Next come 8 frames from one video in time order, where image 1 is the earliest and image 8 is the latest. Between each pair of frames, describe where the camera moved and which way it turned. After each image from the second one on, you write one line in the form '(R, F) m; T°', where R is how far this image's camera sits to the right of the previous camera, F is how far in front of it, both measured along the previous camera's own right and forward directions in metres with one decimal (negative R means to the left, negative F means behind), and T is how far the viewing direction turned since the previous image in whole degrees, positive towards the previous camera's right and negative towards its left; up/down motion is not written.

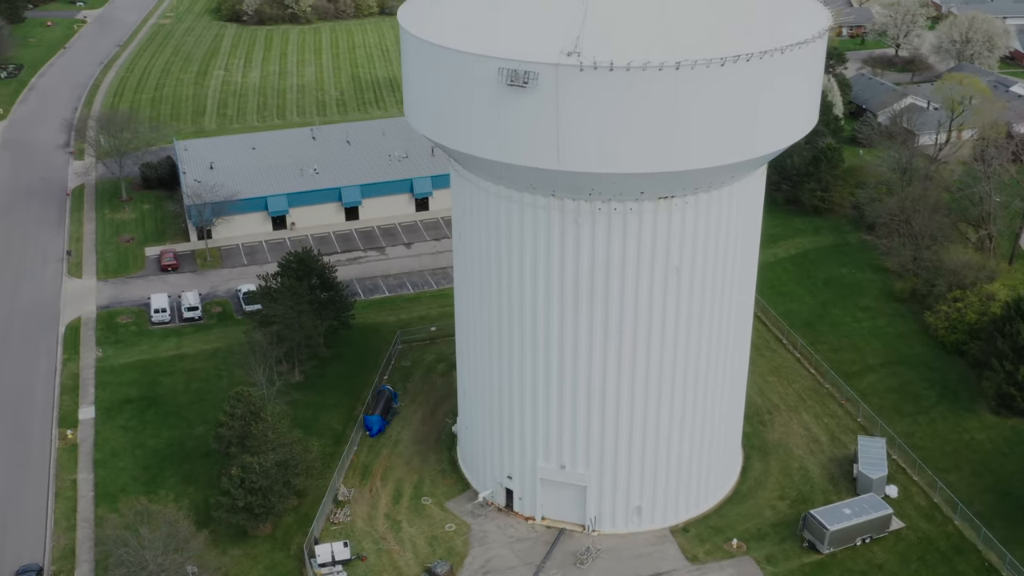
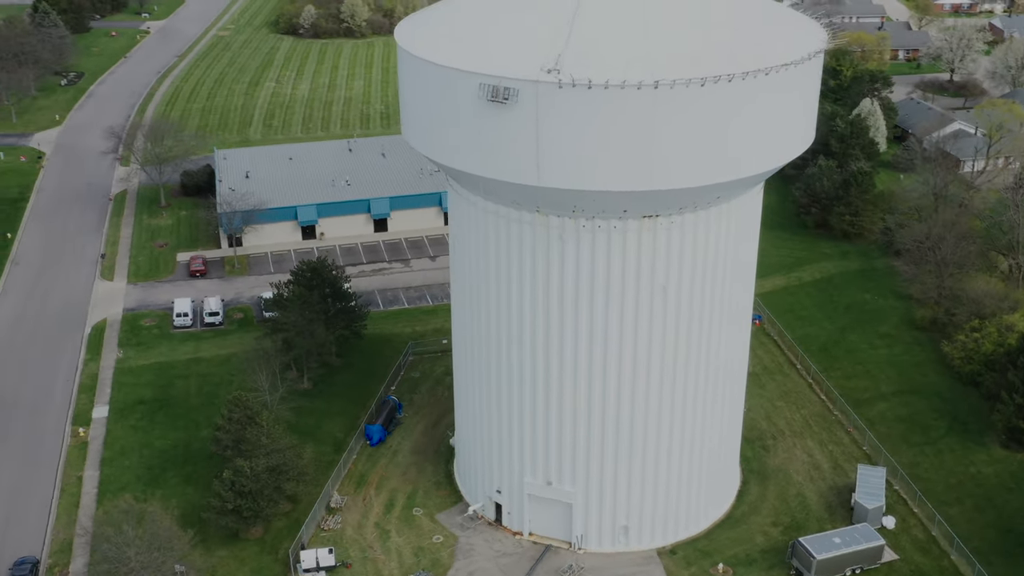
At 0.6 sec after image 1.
(+1.6, -0.1) m; -4°
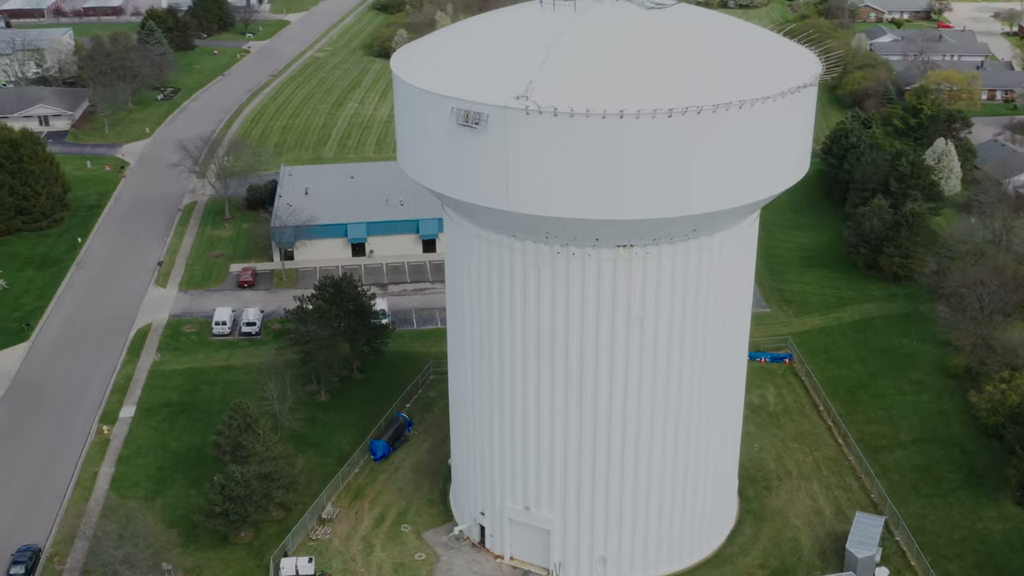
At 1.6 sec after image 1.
(+2.6, 0.0) m; -6°
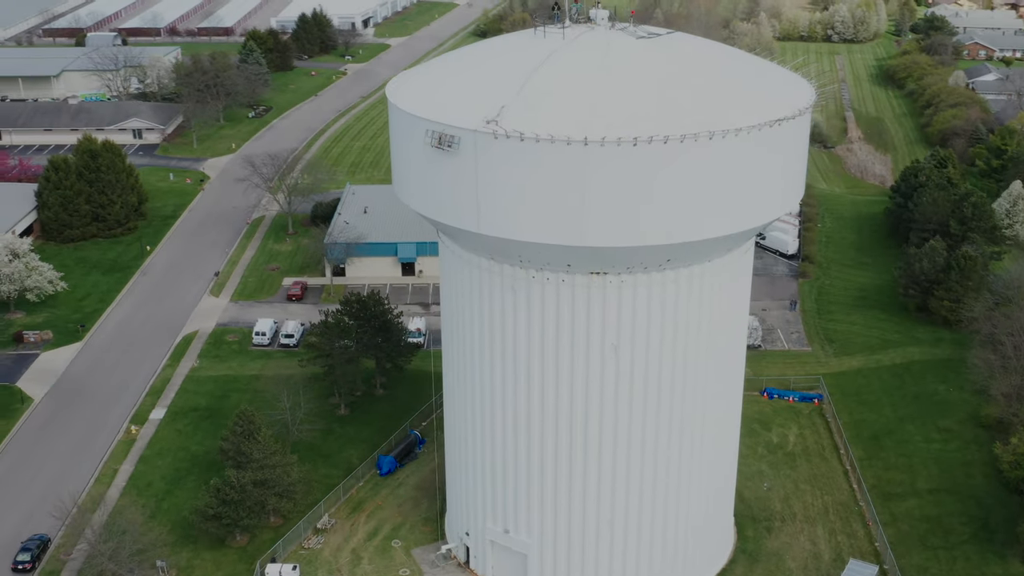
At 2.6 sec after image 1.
(+2.6, 0.0) m; -6°
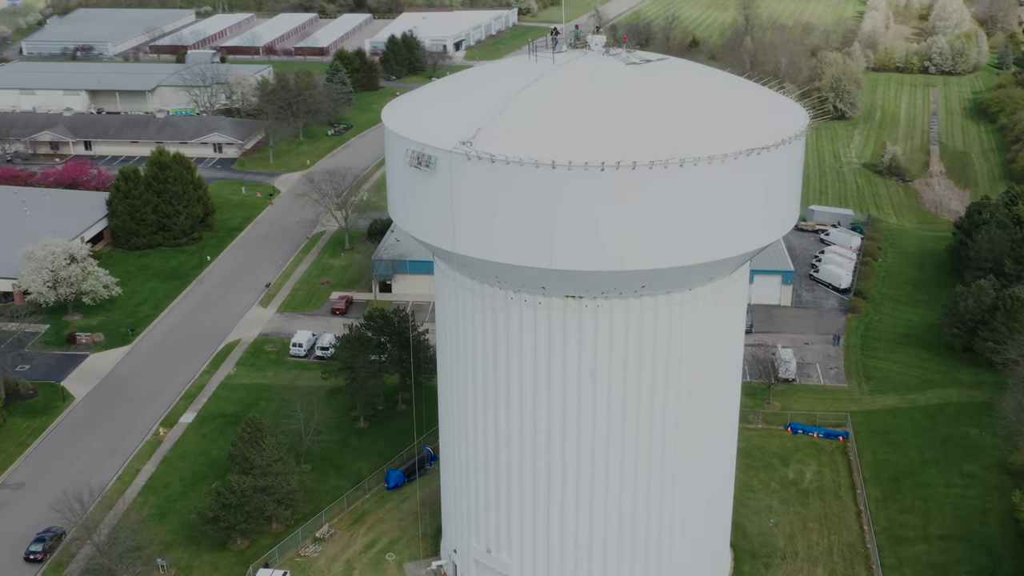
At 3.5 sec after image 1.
(+2.4, 0.0) m; -6°
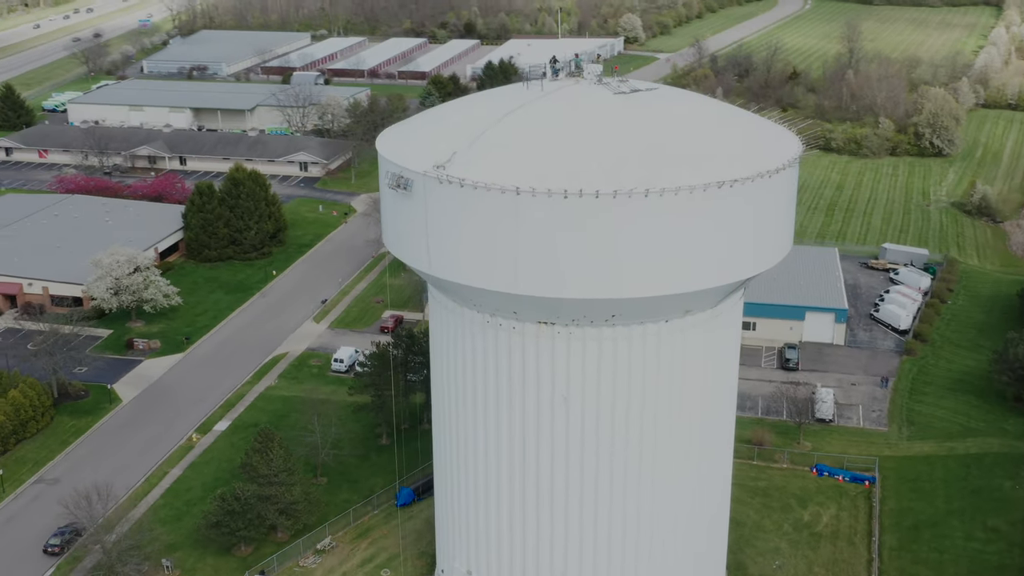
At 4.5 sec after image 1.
(+2.6, 0.0) m; -6°
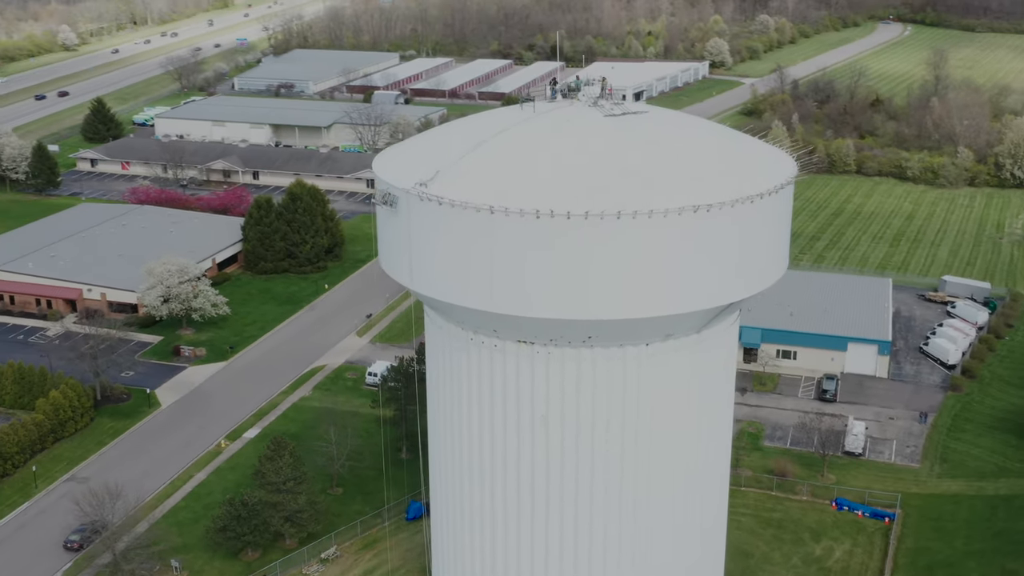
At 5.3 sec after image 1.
(+2.1, -0.1) m; -5°
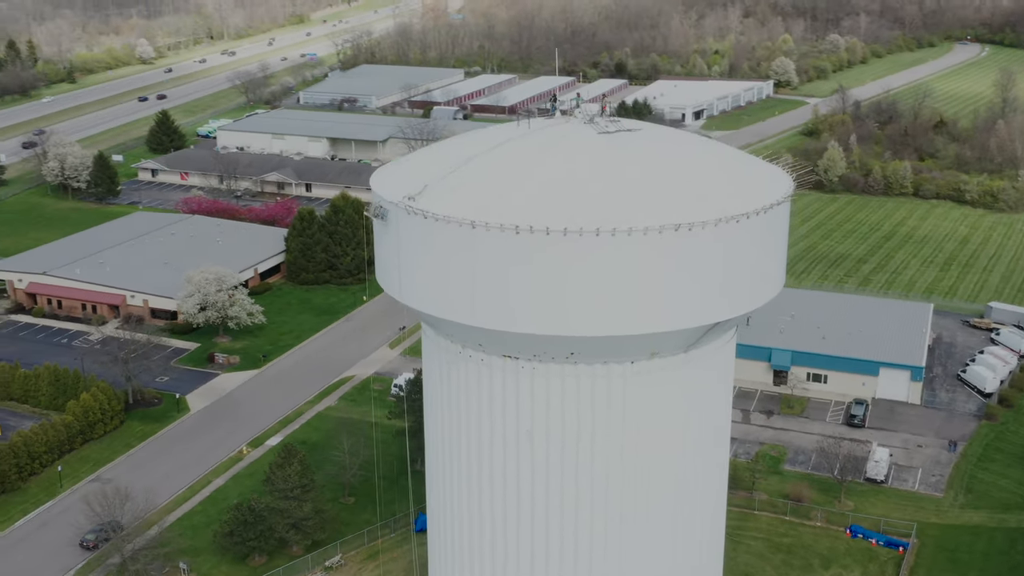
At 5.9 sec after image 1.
(+1.6, -0.1) m; -4°
